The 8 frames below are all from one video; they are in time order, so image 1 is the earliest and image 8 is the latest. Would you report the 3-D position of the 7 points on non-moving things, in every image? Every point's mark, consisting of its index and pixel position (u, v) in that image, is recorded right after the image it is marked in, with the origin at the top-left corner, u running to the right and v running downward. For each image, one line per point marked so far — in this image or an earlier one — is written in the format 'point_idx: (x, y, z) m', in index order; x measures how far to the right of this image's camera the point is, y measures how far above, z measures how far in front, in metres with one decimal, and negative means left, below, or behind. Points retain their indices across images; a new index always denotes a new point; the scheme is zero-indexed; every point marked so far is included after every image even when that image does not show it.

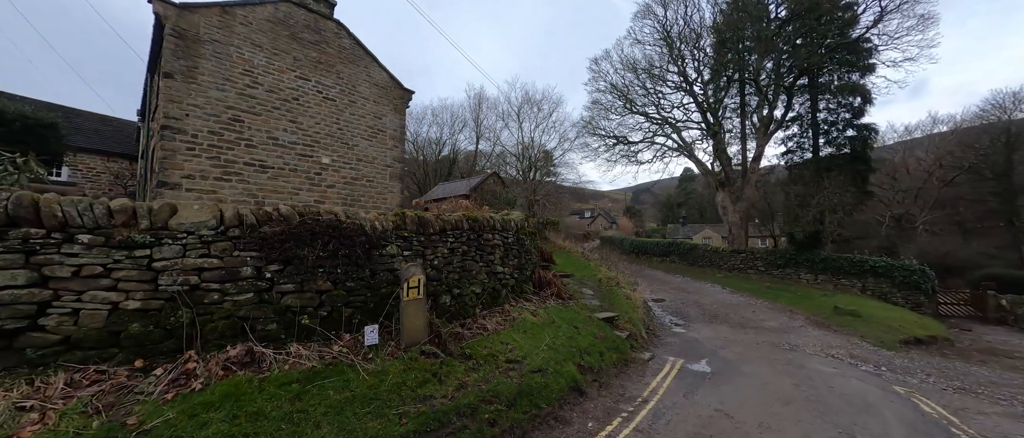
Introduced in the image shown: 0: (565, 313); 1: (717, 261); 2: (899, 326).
0: (+0.9, -1.6, +5.3) m
1: (+10.3, -2.2, +15.9) m
2: (+8.6, -2.4, +7.1) m
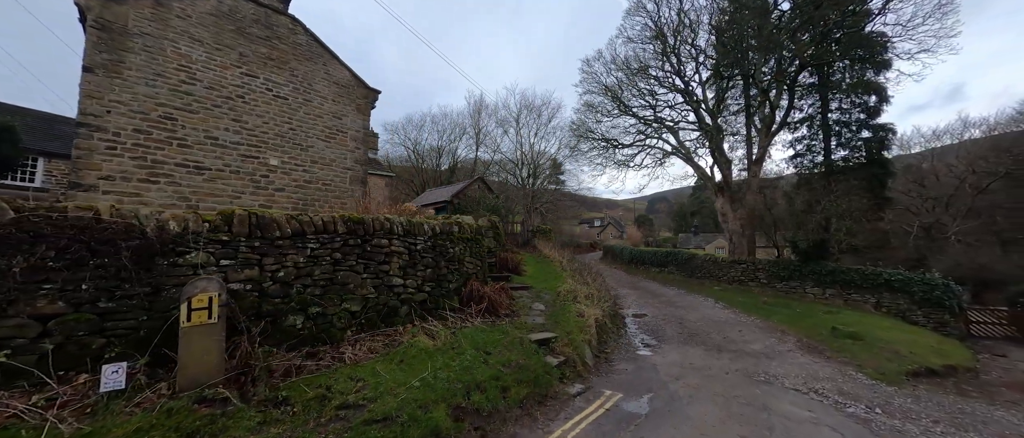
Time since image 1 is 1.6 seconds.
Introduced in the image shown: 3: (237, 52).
0: (-0.4, -1.6, +4.4) m
1: (+9.4, -2.5, +14.7) m
2: (+7.4, -2.5, +5.9) m
3: (-6.6, +4.1, +7.7) m
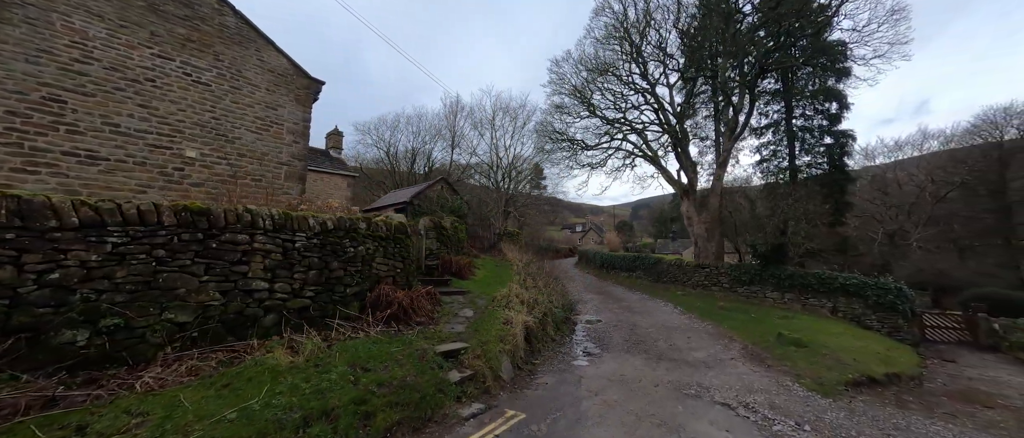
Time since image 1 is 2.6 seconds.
0: (-1.7, -1.6, +3.8) m
1: (+7.7, -2.6, +14.5) m
2: (+6.1, -2.5, +5.7) m
3: (-8.0, +4.1, +6.9) m
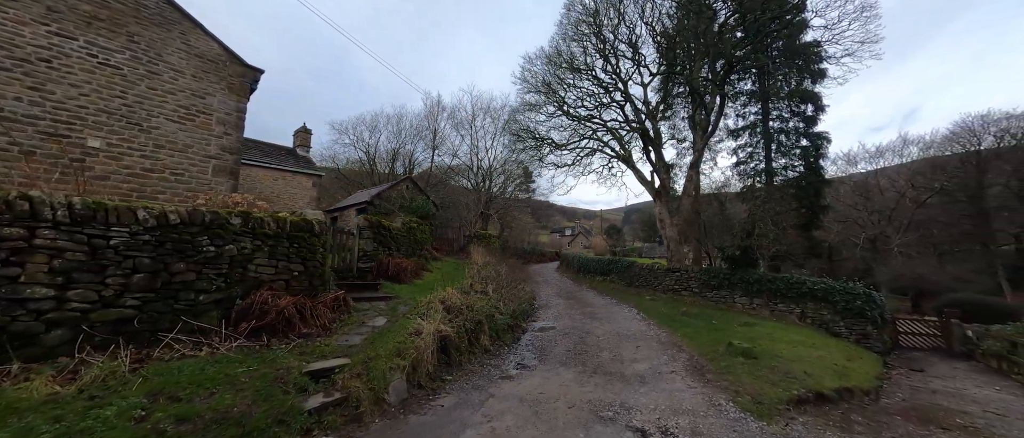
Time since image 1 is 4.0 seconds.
0: (-3.0, -1.5, +3.1) m
1: (+6.1, -2.7, +14.0) m
2: (+4.7, -2.5, +5.1) m
3: (-9.3, +4.2, +6.1) m
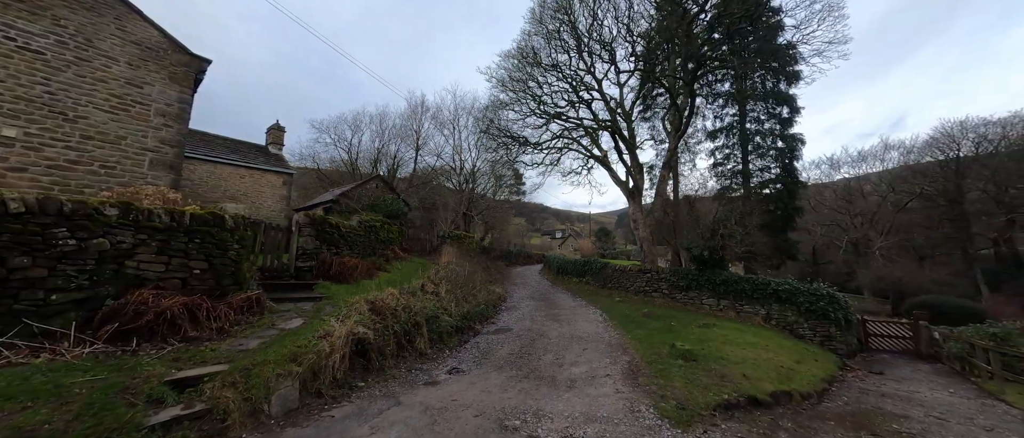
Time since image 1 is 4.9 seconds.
0: (-4.1, -1.4, +2.8) m
1: (+4.8, -2.7, +13.7) m
2: (+3.5, -2.4, +4.9) m
3: (-10.5, +4.3, +5.7) m
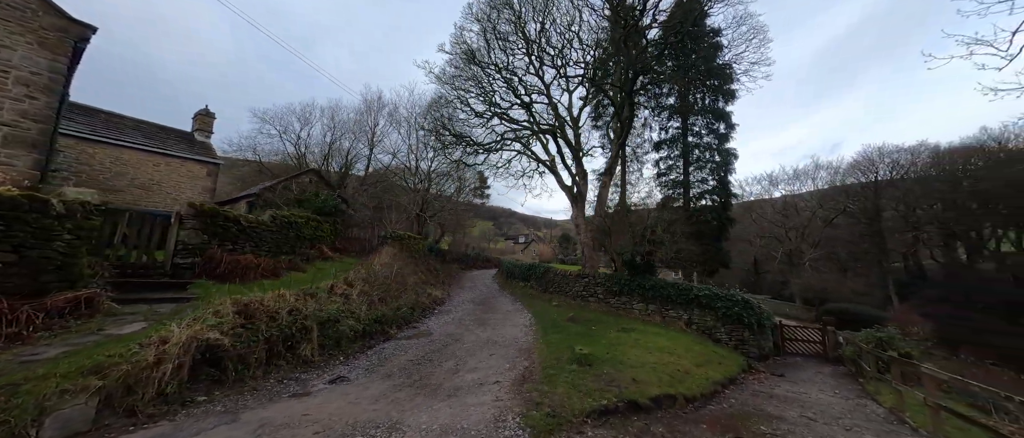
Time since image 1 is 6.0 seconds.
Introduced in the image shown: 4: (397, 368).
0: (-5.6, -1.2, +2.0) m
1: (+2.2, -2.9, +13.8) m
2: (+1.8, -2.5, +4.8) m
3: (-12.0, +4.7, +4.4) m
4: (-2.0, -2.6, +5.4) m
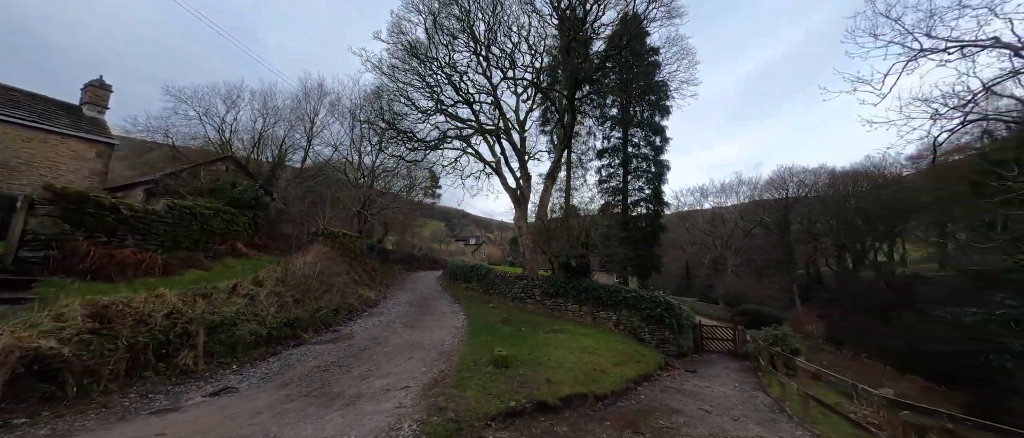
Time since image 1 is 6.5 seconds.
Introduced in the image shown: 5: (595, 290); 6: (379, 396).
0: (-6.4, -0.9, +1.1) m
1: (-0.3, -3.0, +13.8) m
2: (+0.5, -2.5, +4.9) m
3: (-12.9, +5.1, +2.7) m
4: (-3.4, -2.5, +4.9) m
5: (+3.0, -2.5, +10.9) m
6: (-1.8, -2.4, +4.2) m
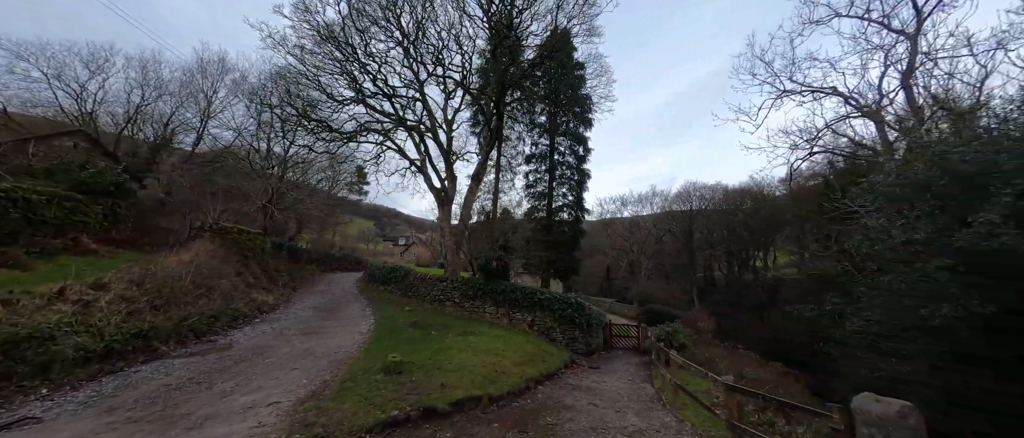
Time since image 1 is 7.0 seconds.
0: (-7.2, -0.7, -0.2) m
1: (-3.6, -3.1, +13.4) m
2: (-1.2, -2.5, +4.8) m
3: (-13.6, +5.6, +0.2) m
4: (-5.0, -2.4, +4.1) m
5: (+0.2, -2.6, +11.2) m
6: (-3.3, -2.3, +3.7) m
